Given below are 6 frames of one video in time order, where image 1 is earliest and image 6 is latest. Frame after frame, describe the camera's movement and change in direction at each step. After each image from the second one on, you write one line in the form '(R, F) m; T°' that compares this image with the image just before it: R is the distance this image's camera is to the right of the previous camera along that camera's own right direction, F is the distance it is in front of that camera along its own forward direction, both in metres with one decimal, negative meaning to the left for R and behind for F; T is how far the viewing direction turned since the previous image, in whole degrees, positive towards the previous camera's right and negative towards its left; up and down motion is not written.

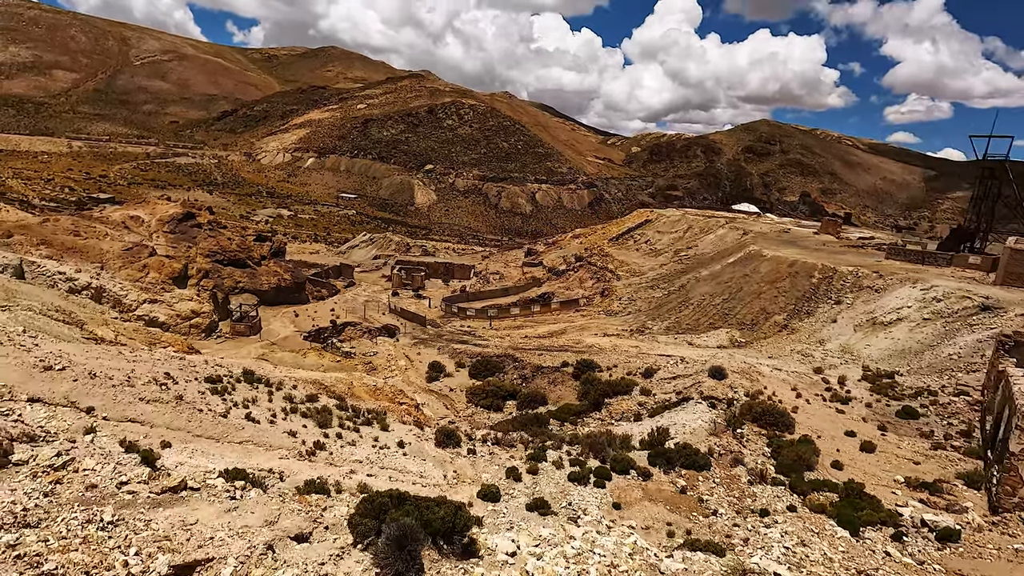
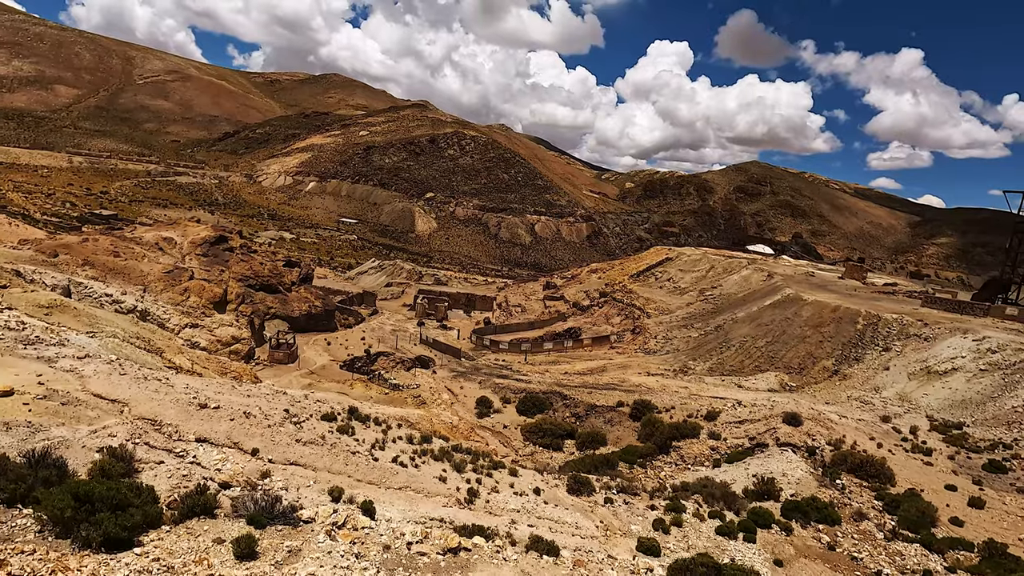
(-2.8, 0.0) m; +1°
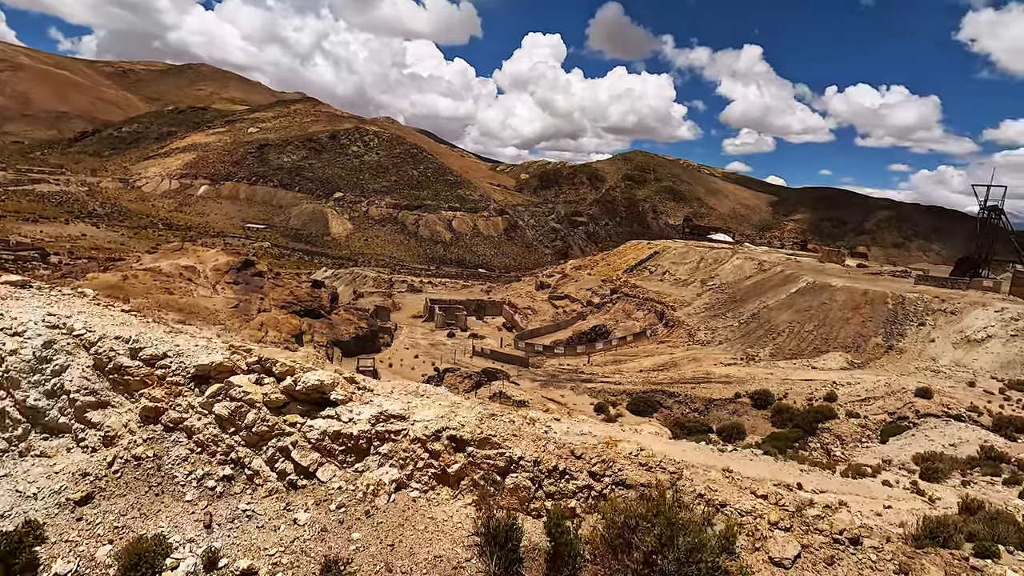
(-9.8, +0.4) m; +12°
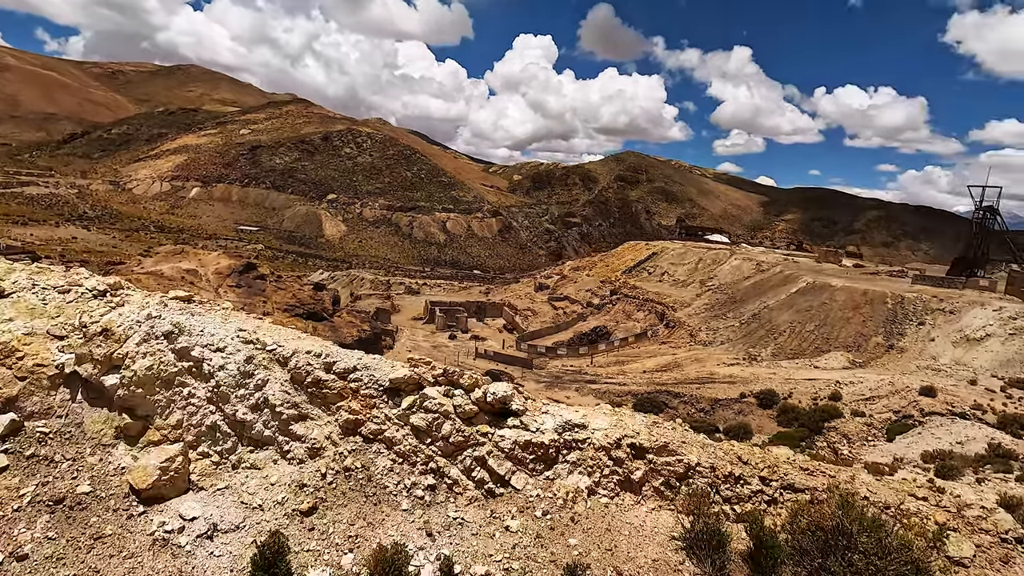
(-0.6, -0.1) m; +1°
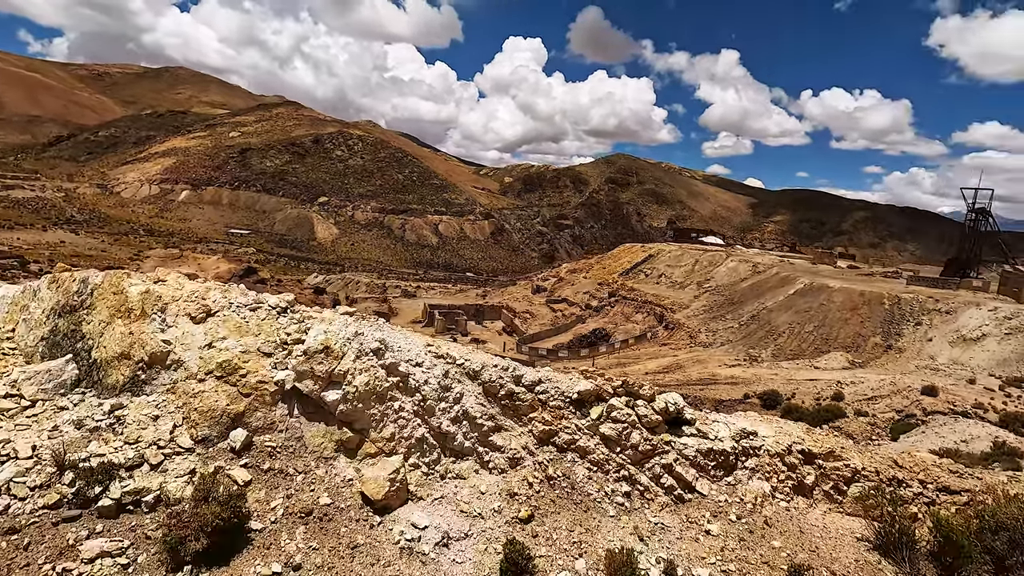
(-0.7, -0.1) m; +1°
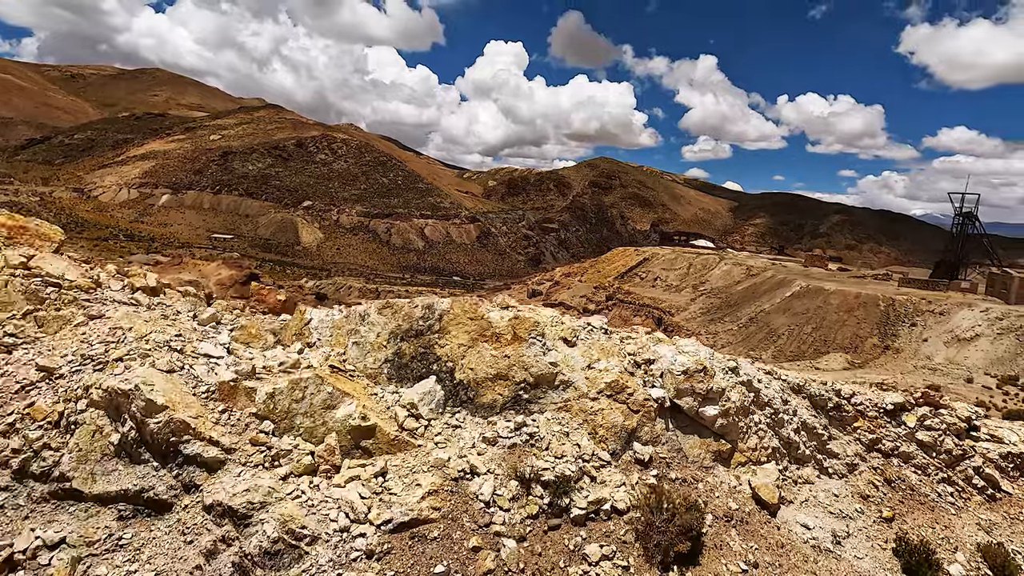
(-1.3, -0.2) m; +2°
